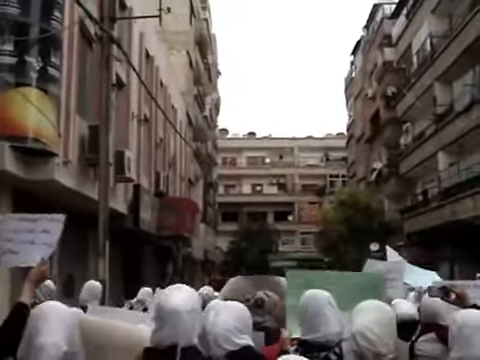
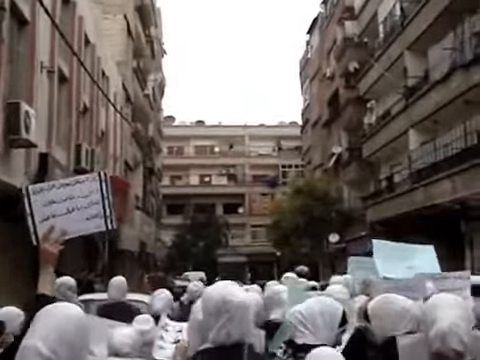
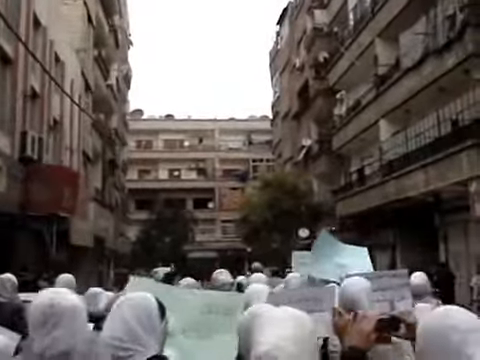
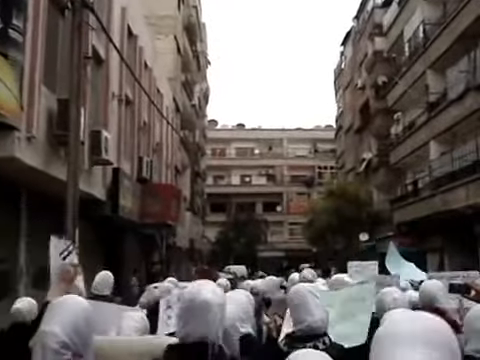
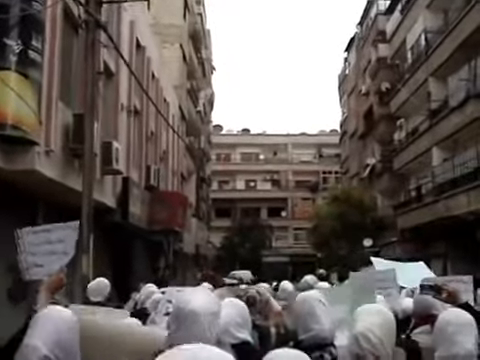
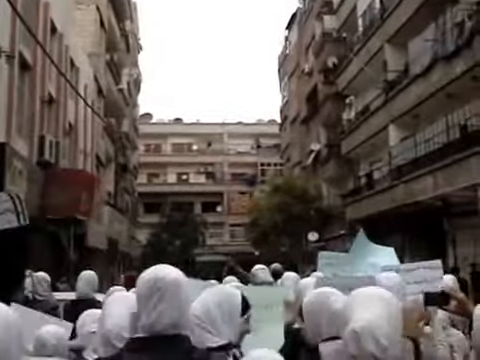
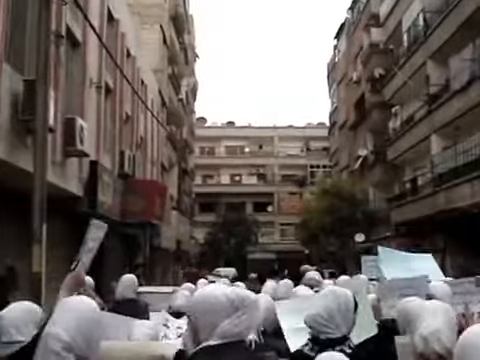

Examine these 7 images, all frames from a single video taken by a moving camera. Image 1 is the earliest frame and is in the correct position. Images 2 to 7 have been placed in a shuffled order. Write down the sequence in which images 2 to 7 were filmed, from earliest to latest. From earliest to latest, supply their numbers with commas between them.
5, 4, 7, 2, 6, 3
